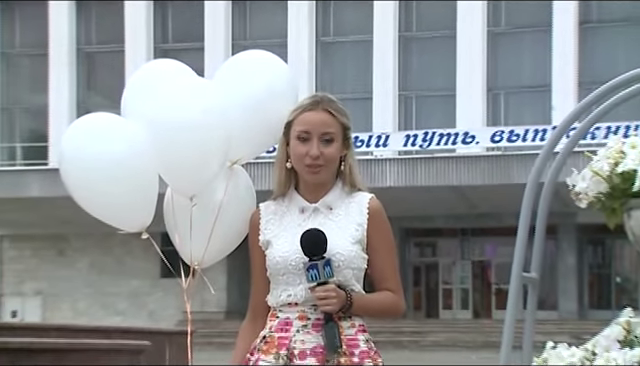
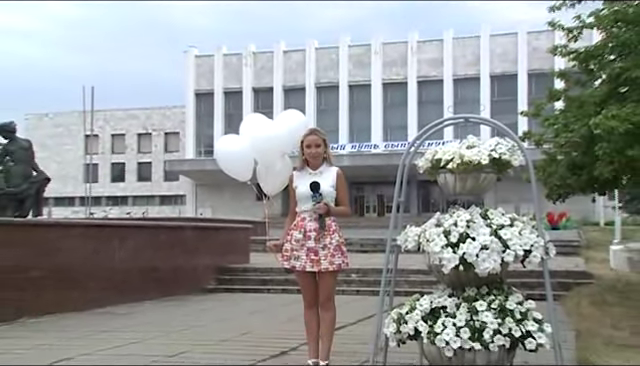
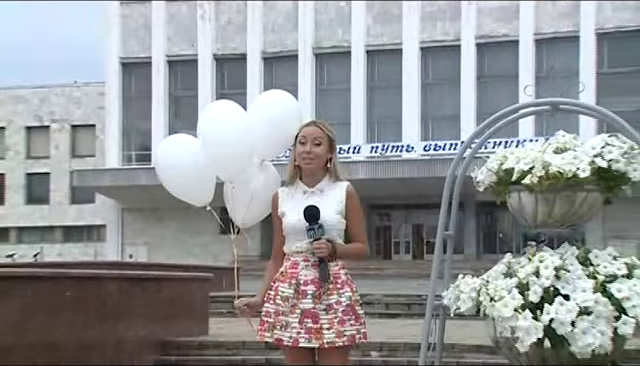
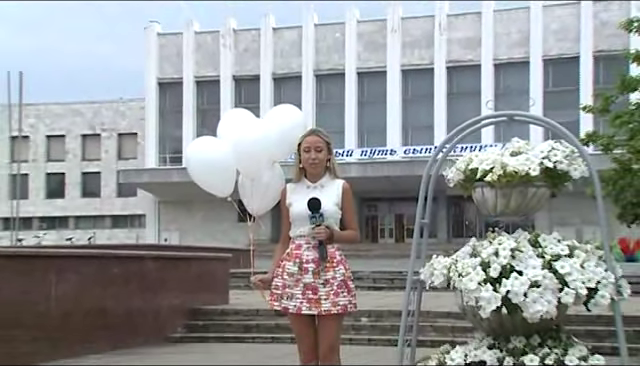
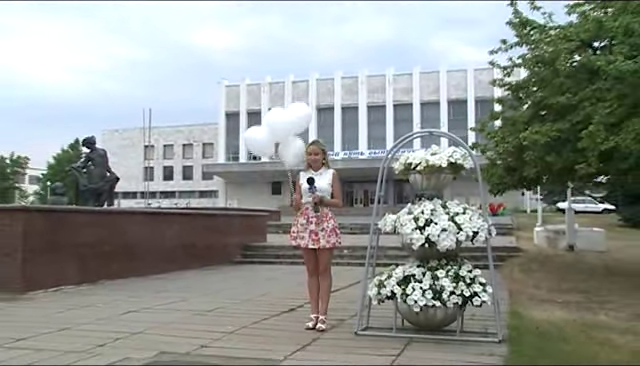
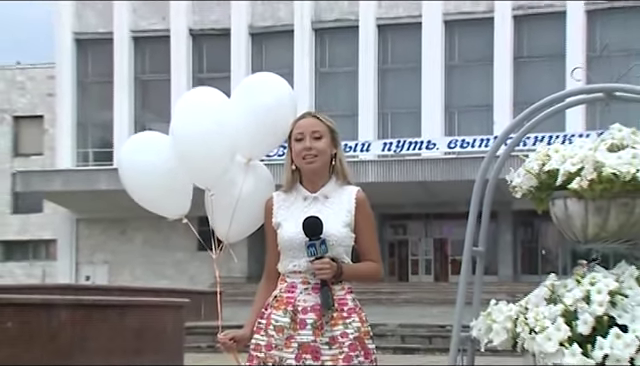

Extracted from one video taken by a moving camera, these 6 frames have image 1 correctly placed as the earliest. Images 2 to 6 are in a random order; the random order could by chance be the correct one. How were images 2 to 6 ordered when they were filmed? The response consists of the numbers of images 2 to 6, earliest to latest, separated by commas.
6, 3, 4, 2, 5
